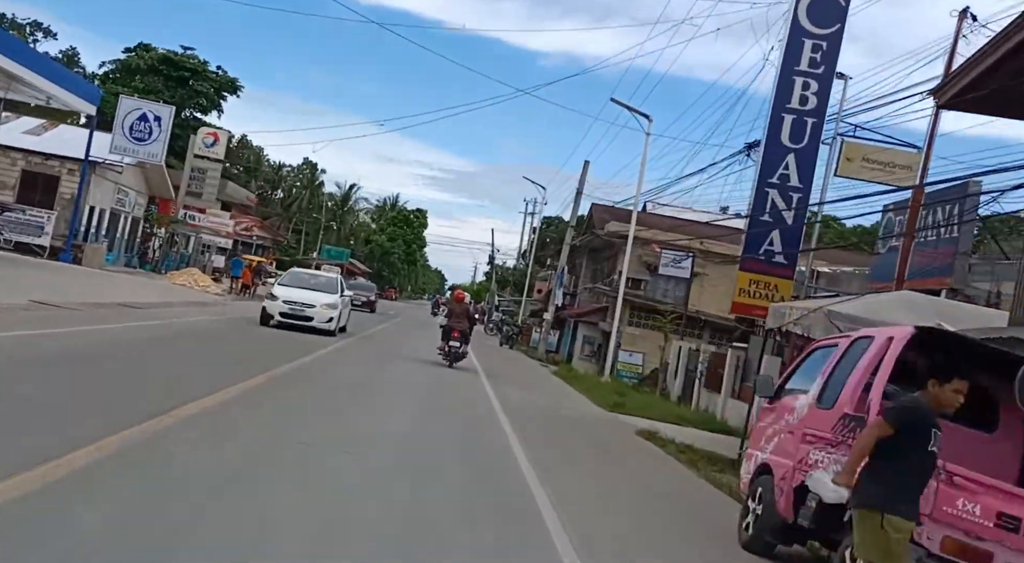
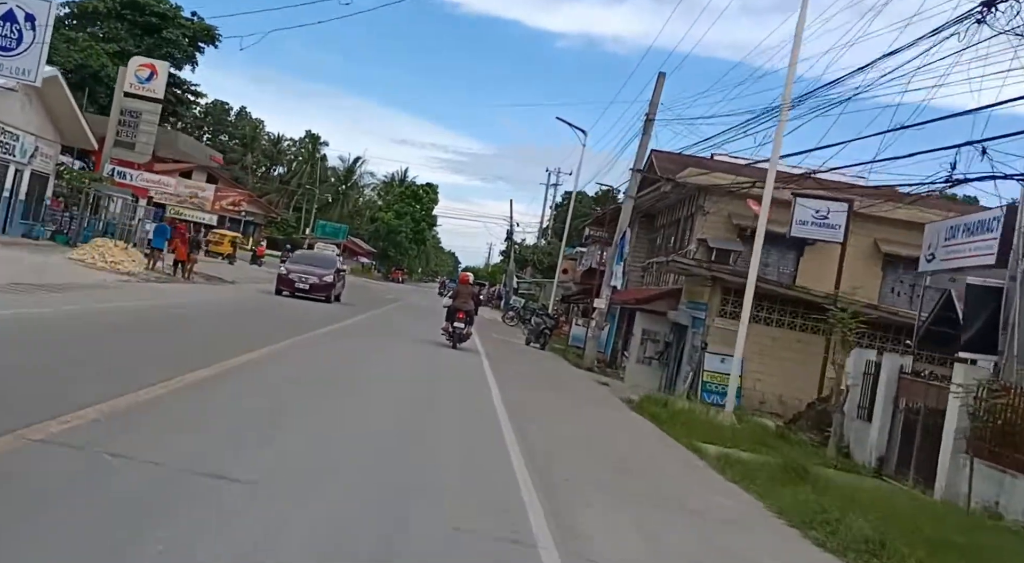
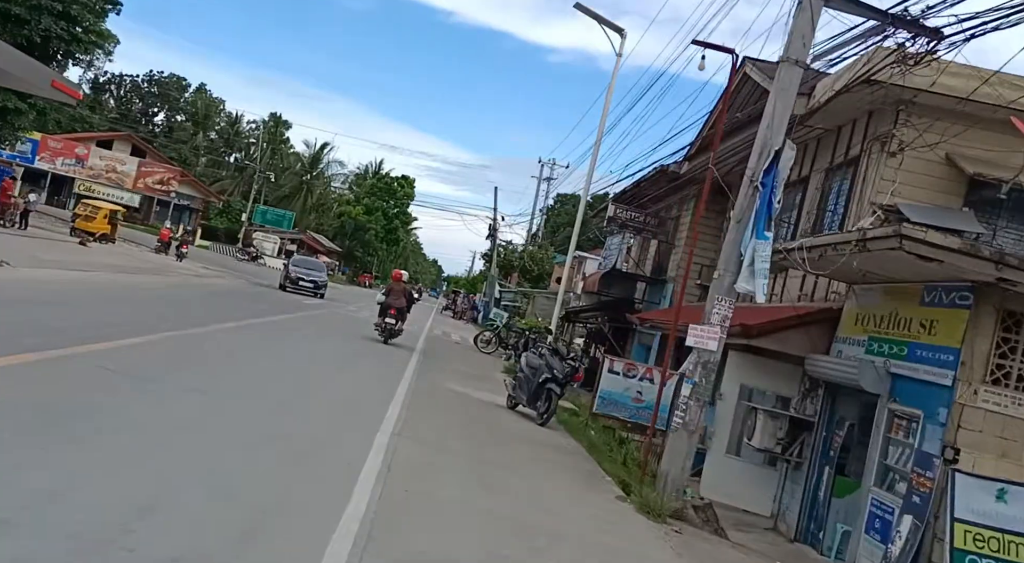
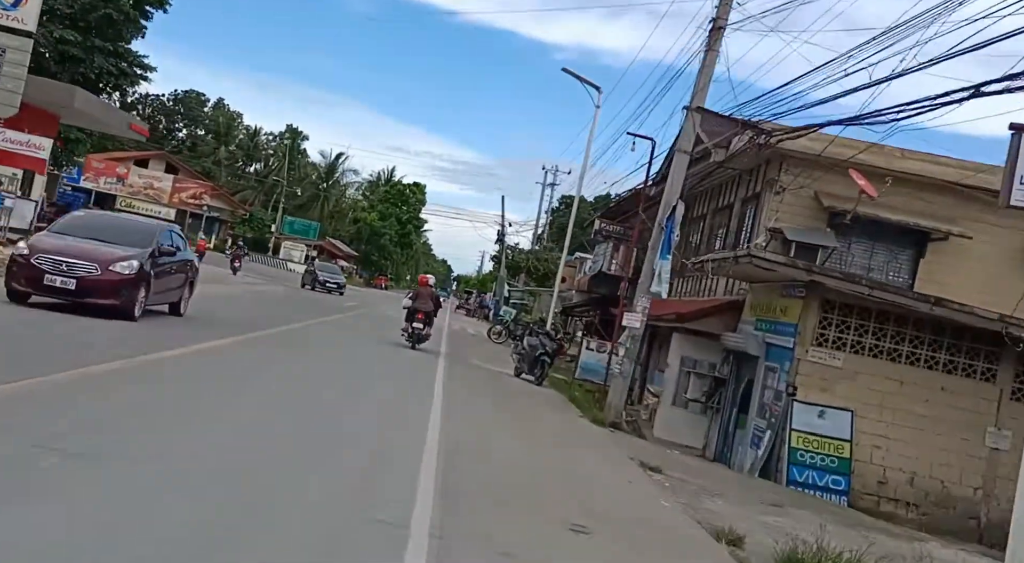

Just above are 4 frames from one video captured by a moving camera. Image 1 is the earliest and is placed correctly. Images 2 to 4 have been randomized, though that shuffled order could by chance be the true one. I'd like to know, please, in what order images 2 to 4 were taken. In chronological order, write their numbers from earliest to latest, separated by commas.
2, 4, 3
